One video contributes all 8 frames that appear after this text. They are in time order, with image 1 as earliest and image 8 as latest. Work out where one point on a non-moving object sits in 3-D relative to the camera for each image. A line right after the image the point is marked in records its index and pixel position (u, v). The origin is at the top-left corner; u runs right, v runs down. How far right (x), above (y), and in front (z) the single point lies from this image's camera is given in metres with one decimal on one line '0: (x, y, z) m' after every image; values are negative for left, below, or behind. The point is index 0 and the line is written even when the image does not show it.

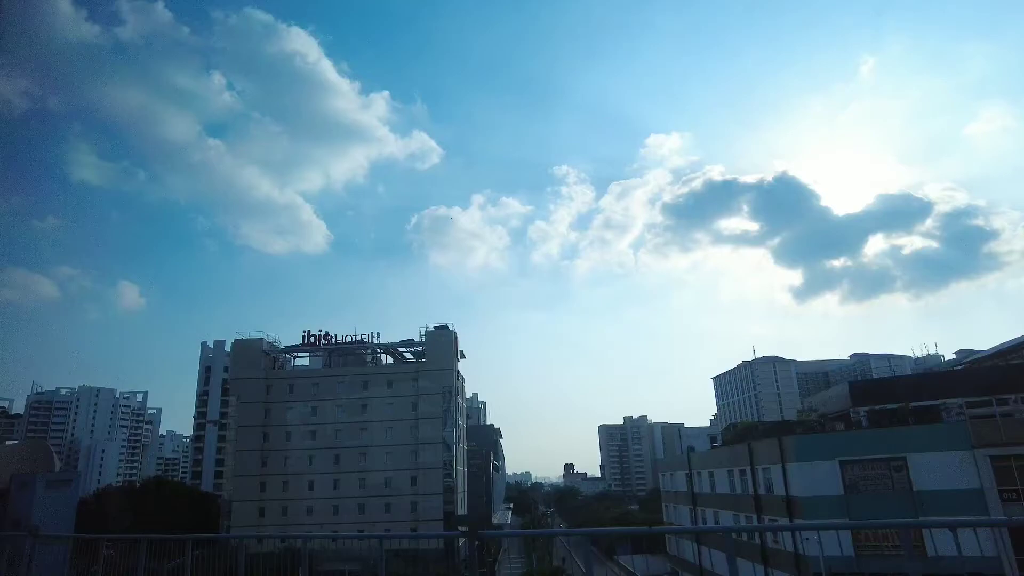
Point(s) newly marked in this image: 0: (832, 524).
0: (+3.3, -2.5, +6.0) m
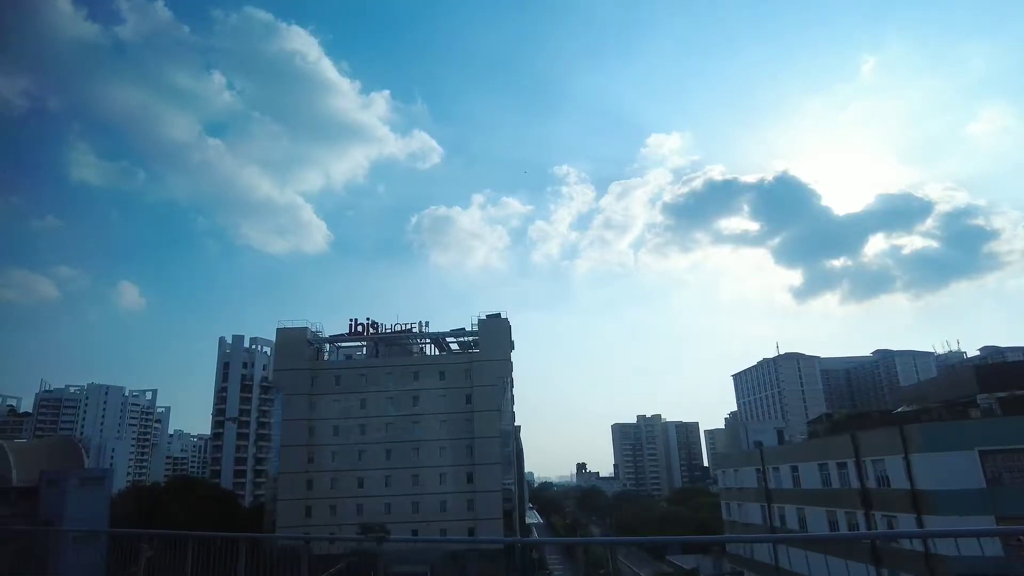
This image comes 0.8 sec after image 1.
0: (+4.4, -2.3, +5.5) m
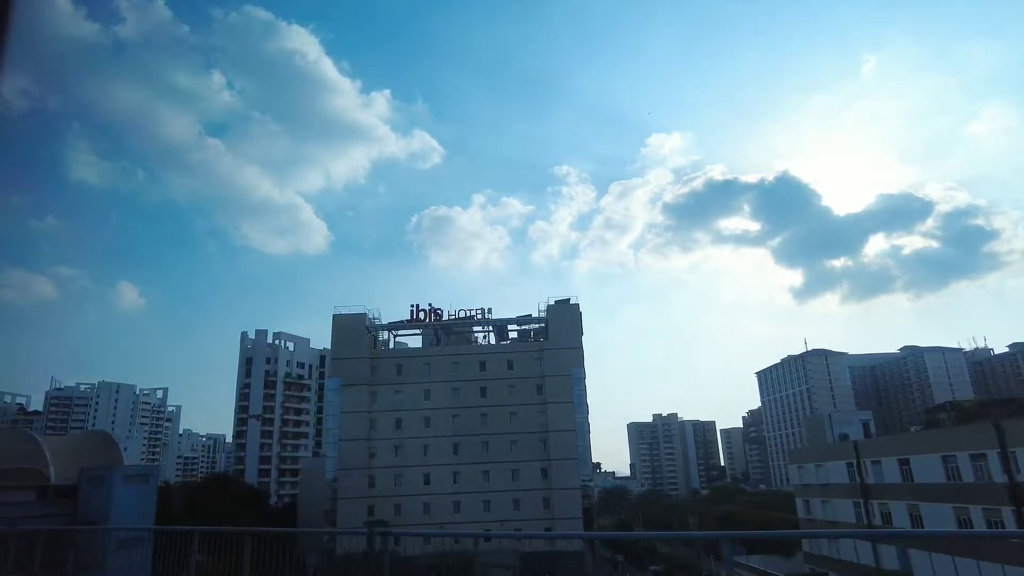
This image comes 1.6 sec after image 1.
0: (+5.6, -2.0, +4.8) m
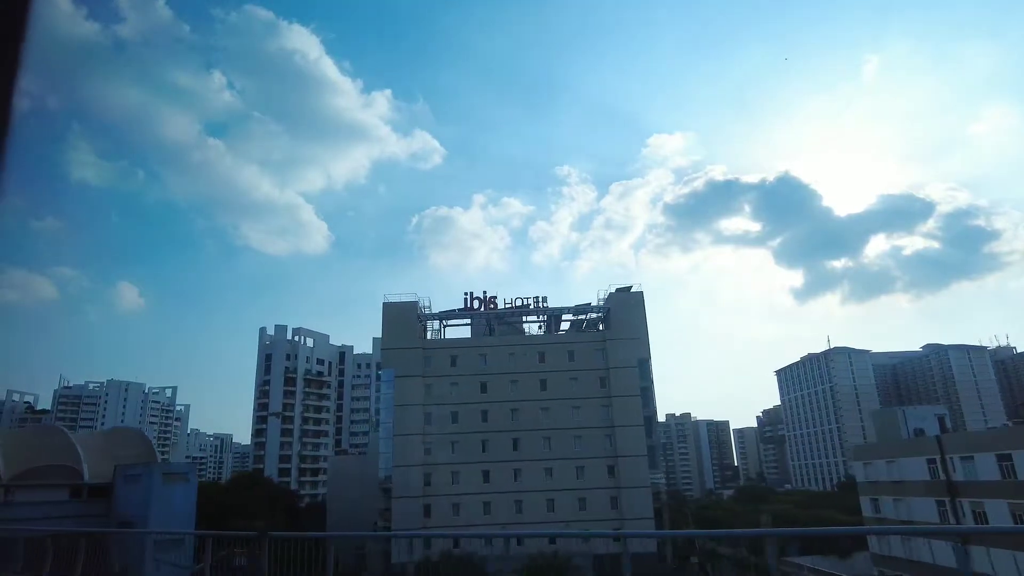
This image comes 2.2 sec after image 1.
0: (+6.6, -1.8, +4.3) m
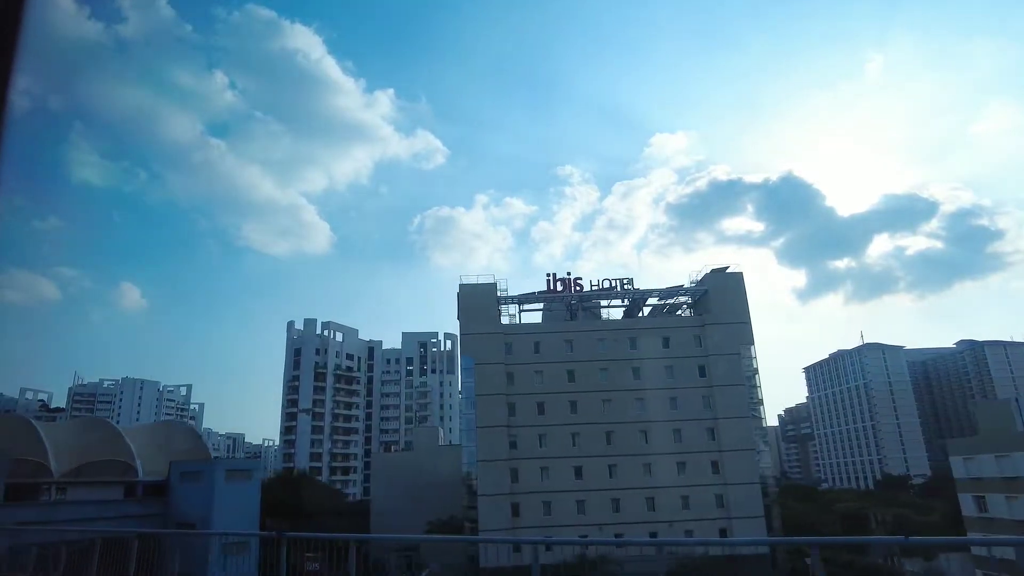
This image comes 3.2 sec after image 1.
0: (+7.8, -1.5, +3.6) m
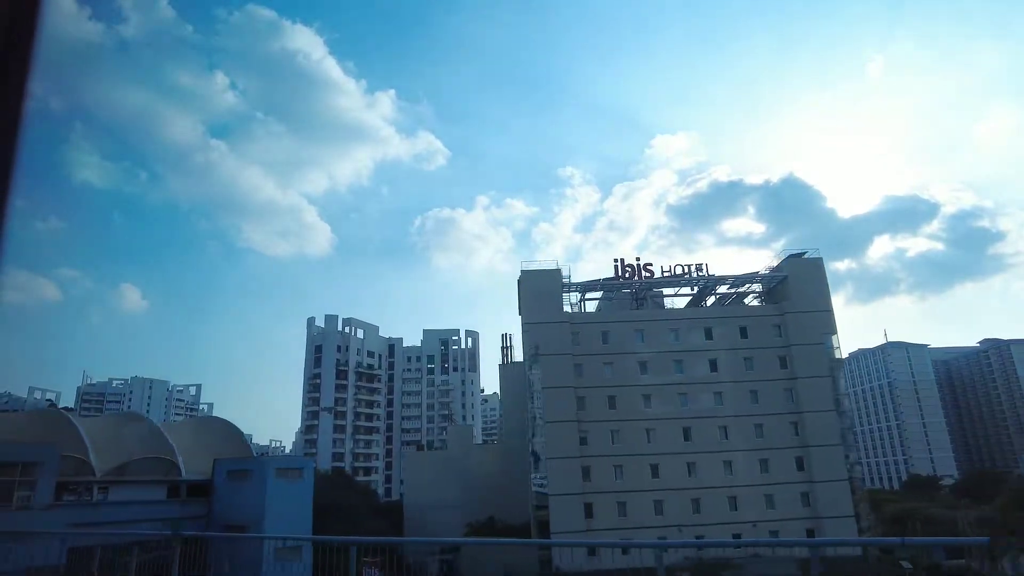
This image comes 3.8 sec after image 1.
0: (+8.7, -1.3, +3.1) m
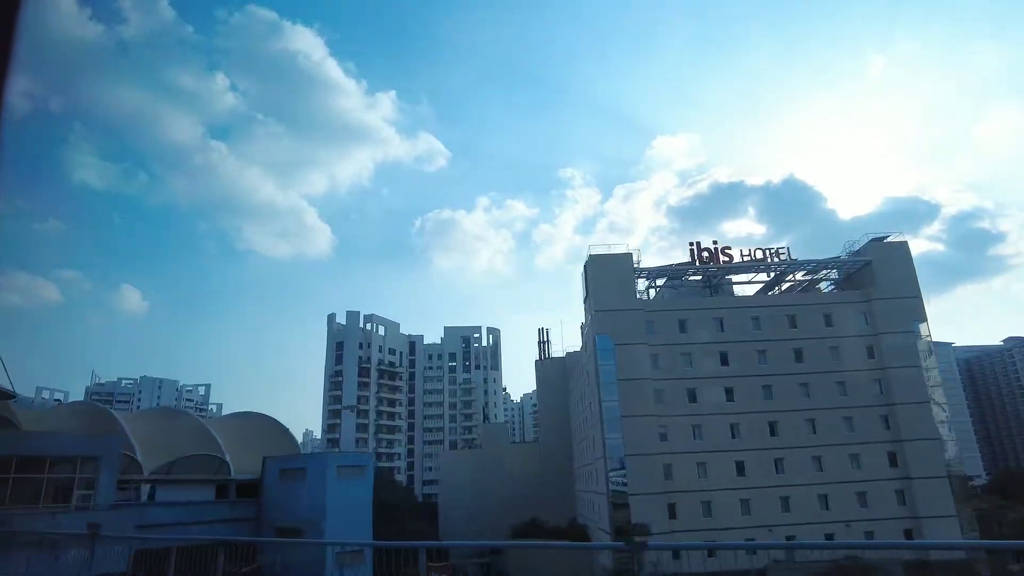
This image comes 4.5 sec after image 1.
0: (+9.6, -1.1, +2.6) m
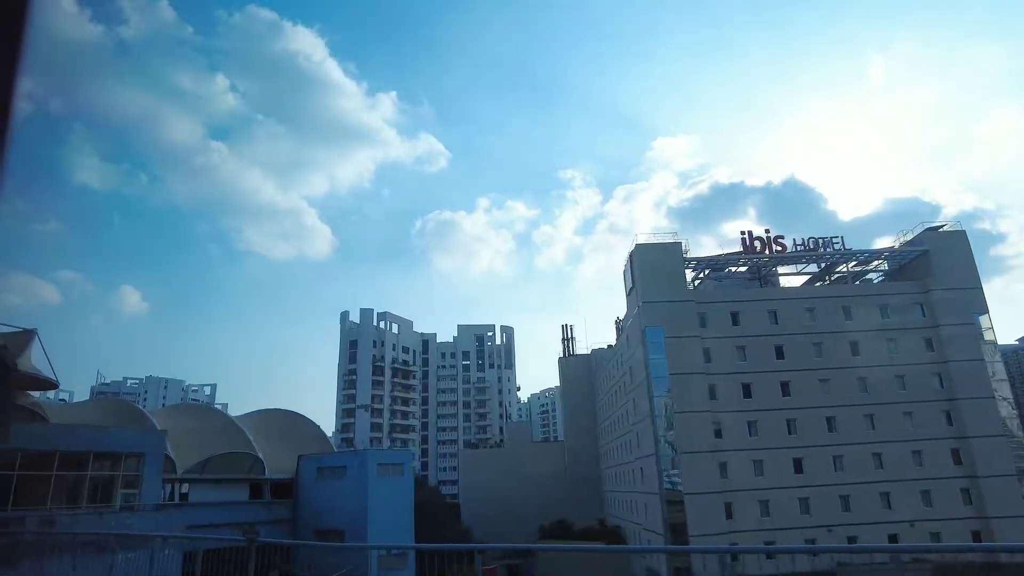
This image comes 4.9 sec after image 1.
0: (+10.1, -0.9, +2.3) m
